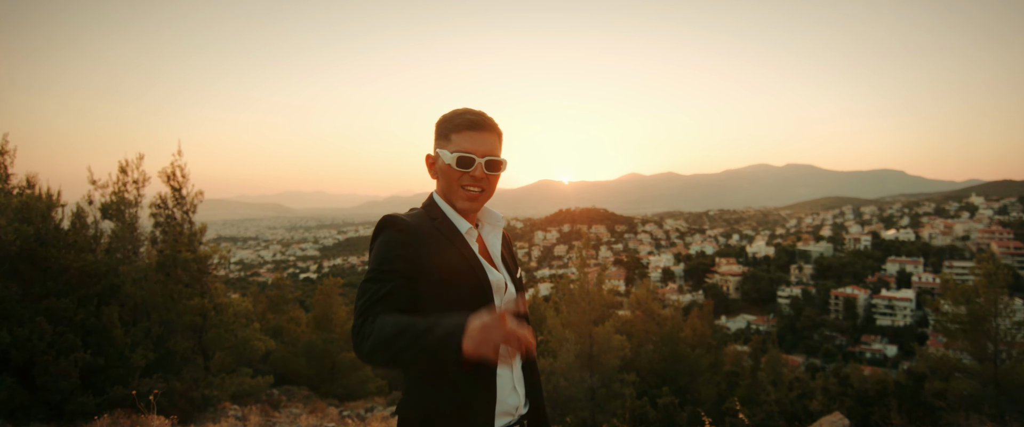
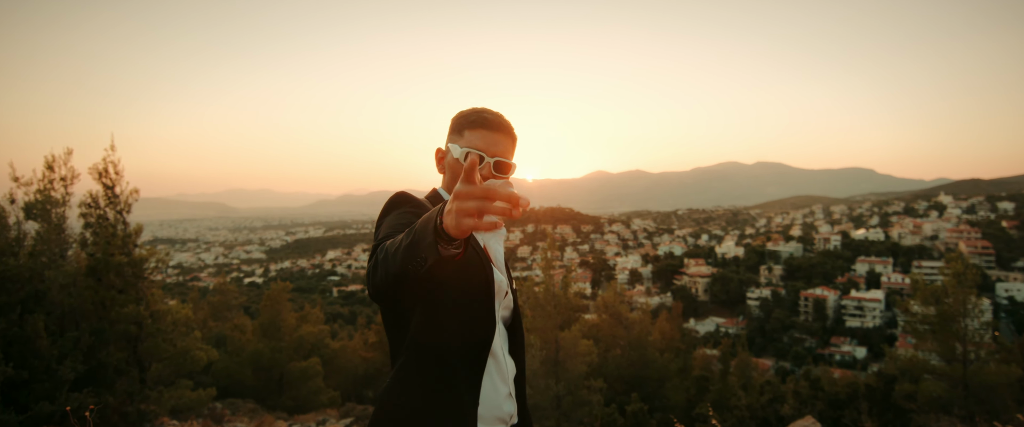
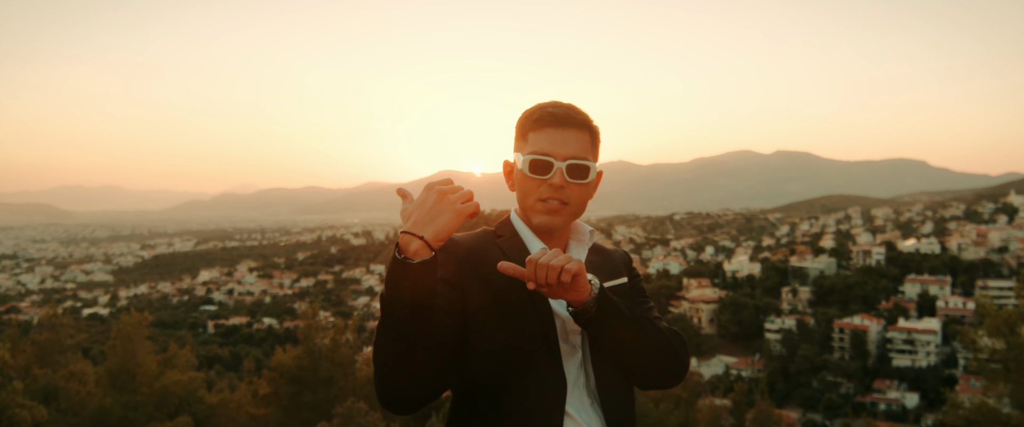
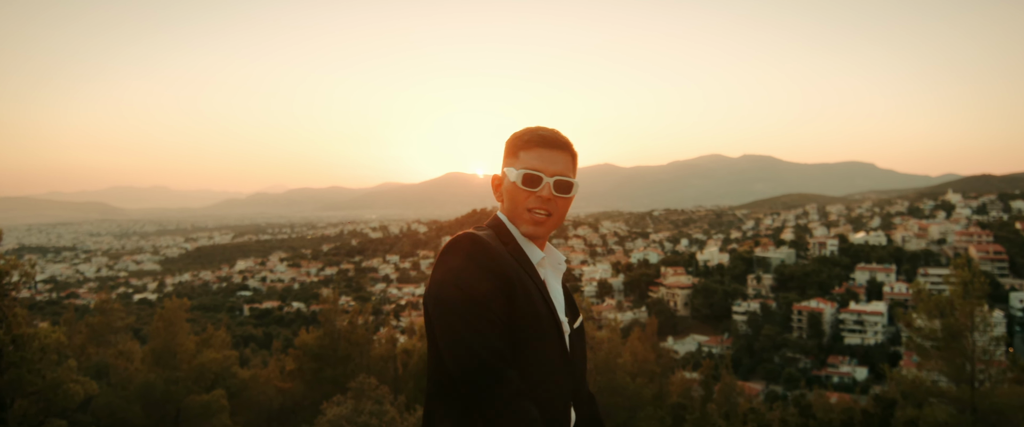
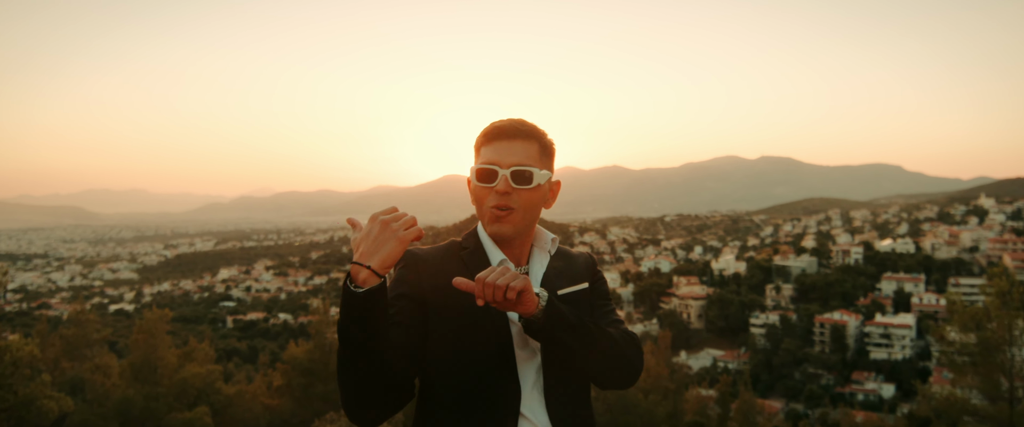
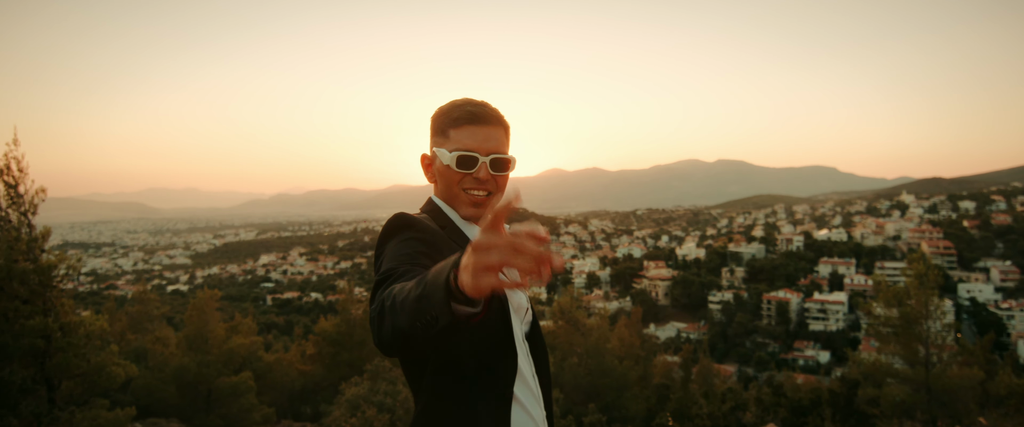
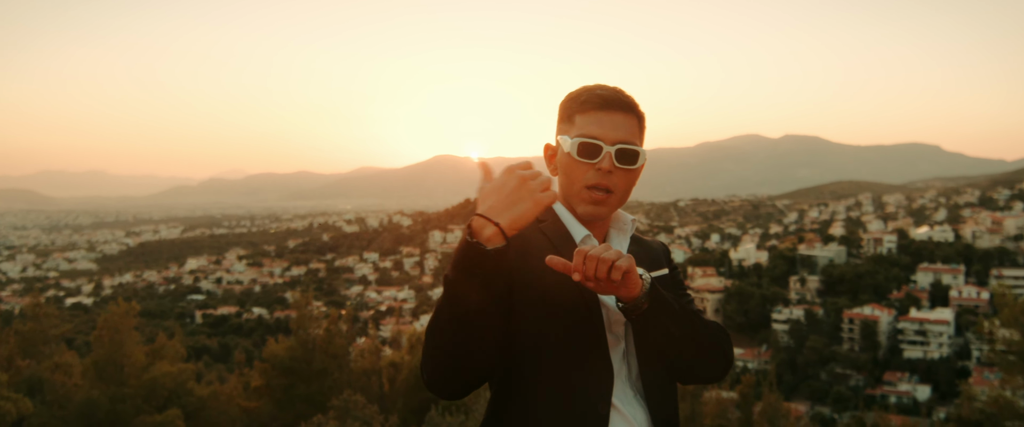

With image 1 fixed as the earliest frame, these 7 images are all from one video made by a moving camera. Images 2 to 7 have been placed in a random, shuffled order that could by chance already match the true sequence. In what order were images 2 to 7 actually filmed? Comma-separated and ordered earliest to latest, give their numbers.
2, 6, 4, 5, 3, 7
